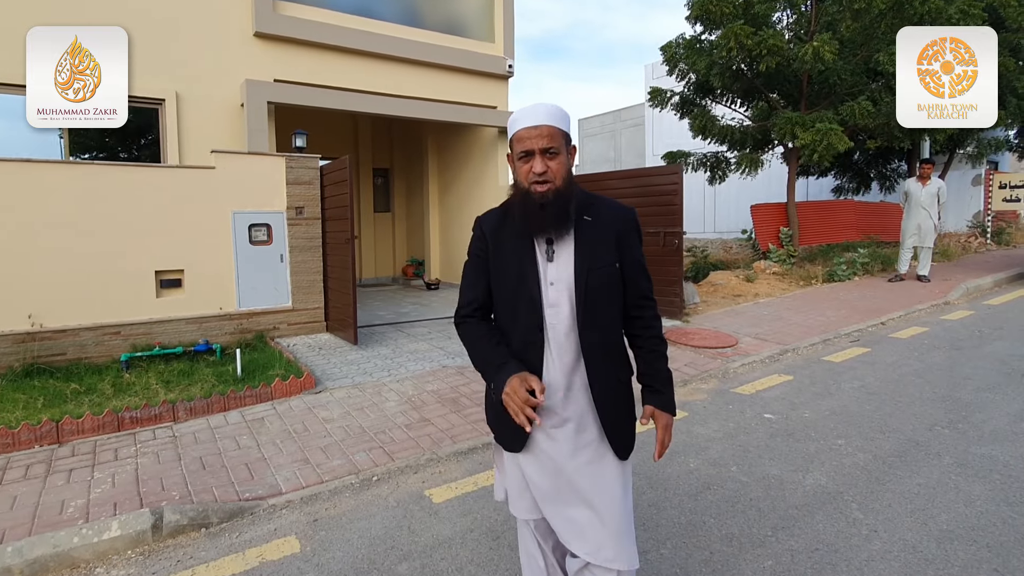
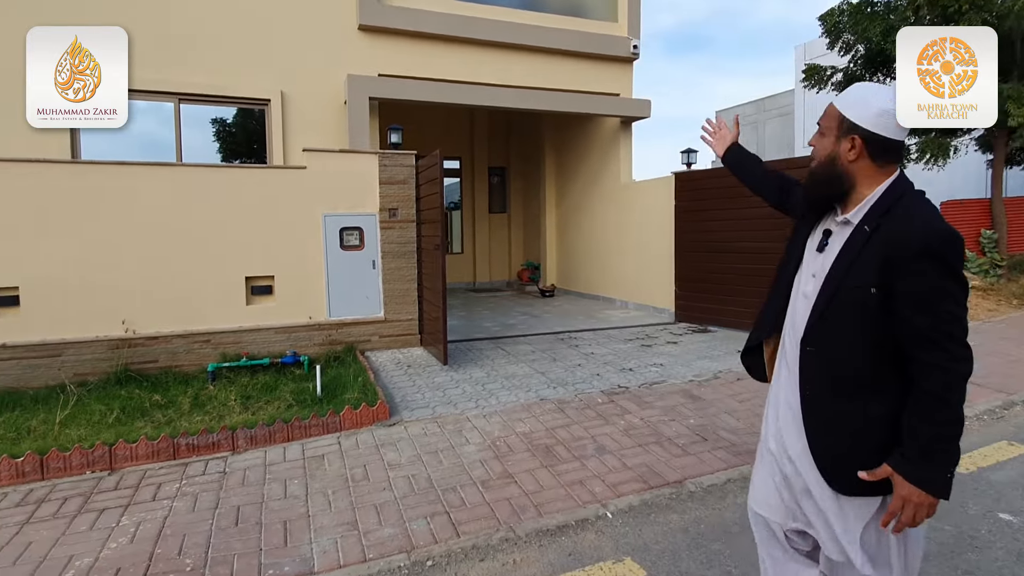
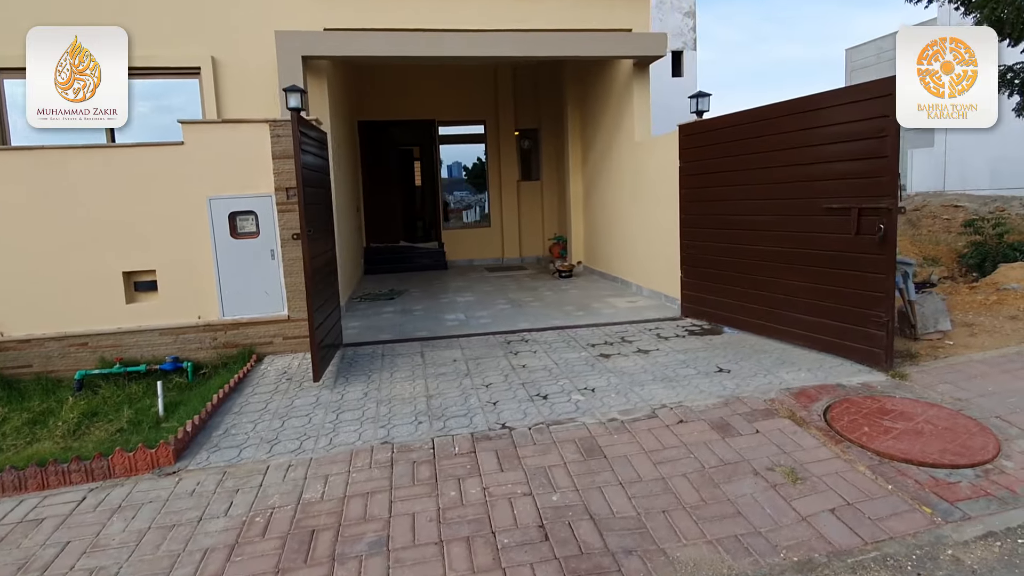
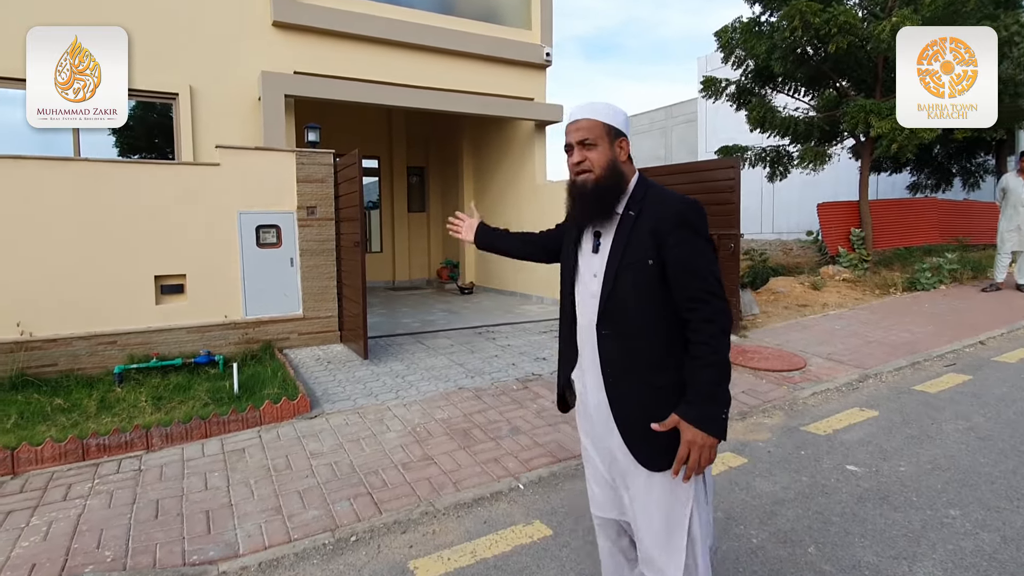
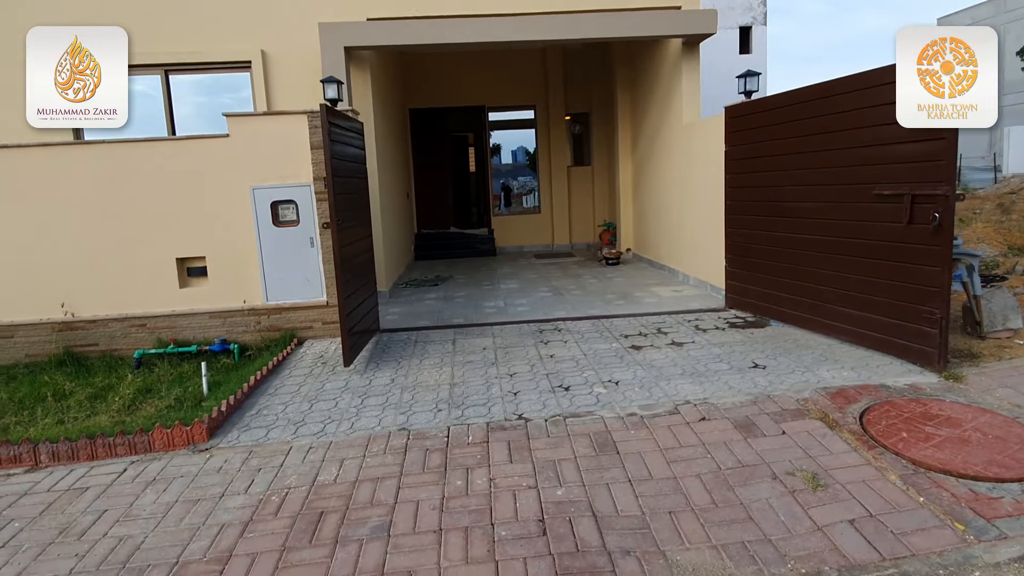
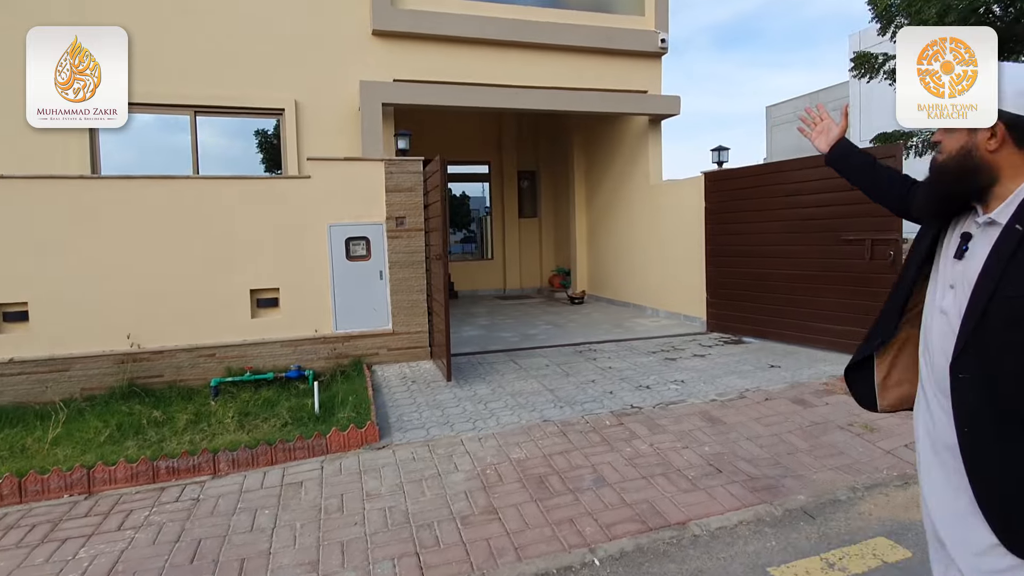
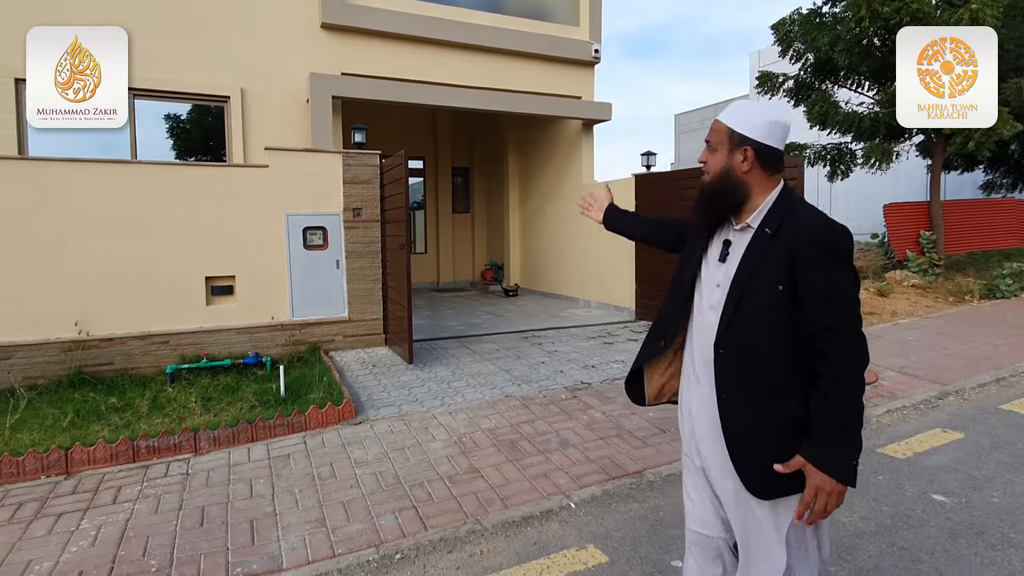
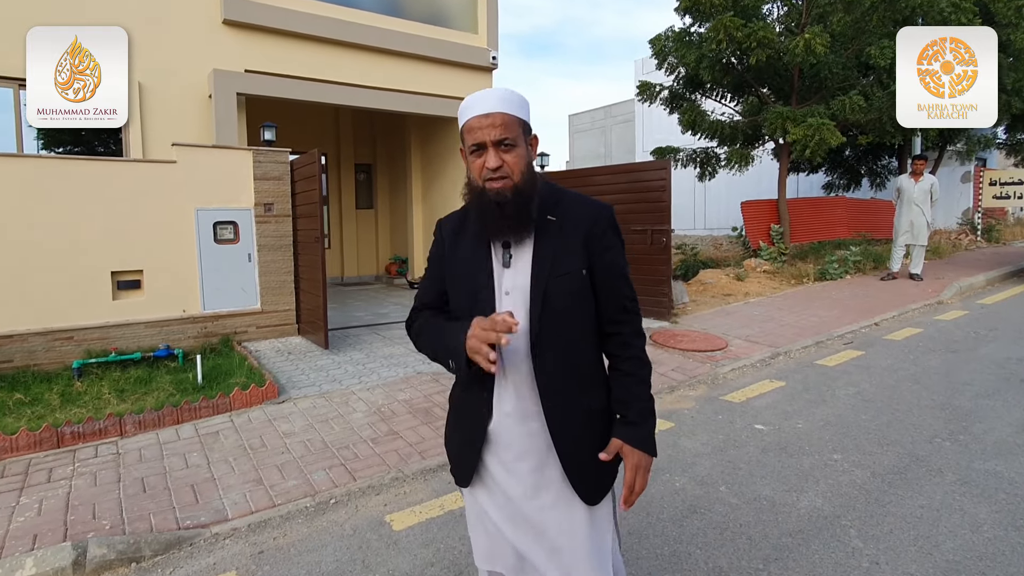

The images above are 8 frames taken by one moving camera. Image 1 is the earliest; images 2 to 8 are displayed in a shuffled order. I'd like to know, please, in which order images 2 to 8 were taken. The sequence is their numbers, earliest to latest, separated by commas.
8, 4, 7, 2, 6, 3, 5
